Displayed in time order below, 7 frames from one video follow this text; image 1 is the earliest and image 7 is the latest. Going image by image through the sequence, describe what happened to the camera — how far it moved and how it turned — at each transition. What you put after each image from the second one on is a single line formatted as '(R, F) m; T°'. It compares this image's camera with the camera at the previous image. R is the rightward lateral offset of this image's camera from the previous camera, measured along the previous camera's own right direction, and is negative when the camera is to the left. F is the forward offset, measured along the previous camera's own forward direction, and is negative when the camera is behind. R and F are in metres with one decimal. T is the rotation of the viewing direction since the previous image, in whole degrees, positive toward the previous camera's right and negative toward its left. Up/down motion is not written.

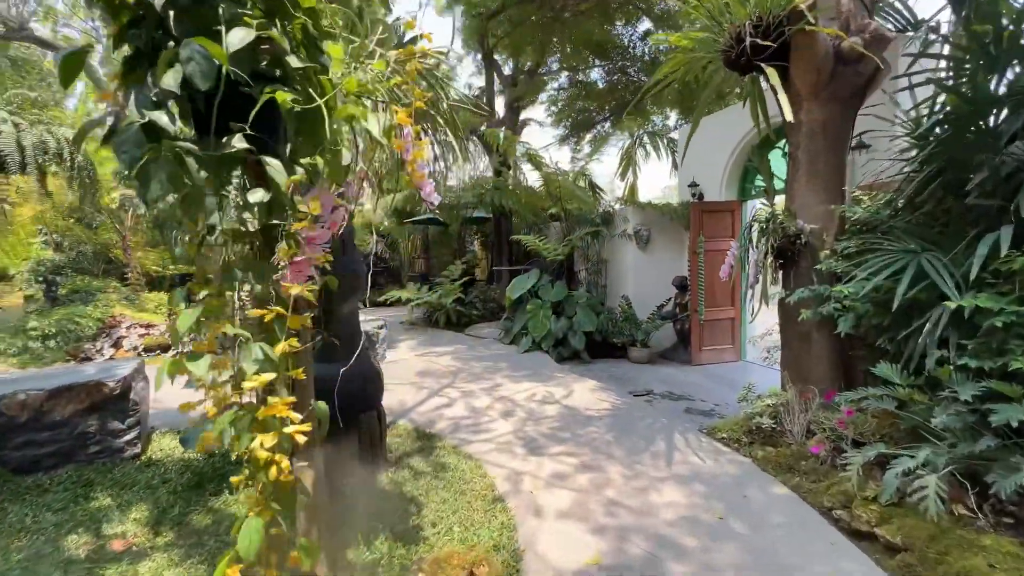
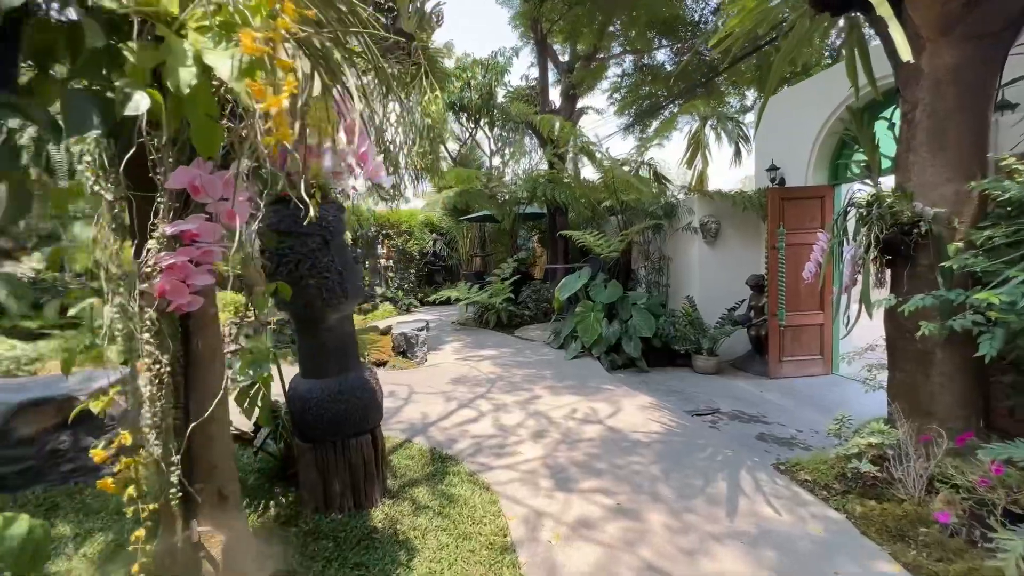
(+0.2, +0.5) m; -9°
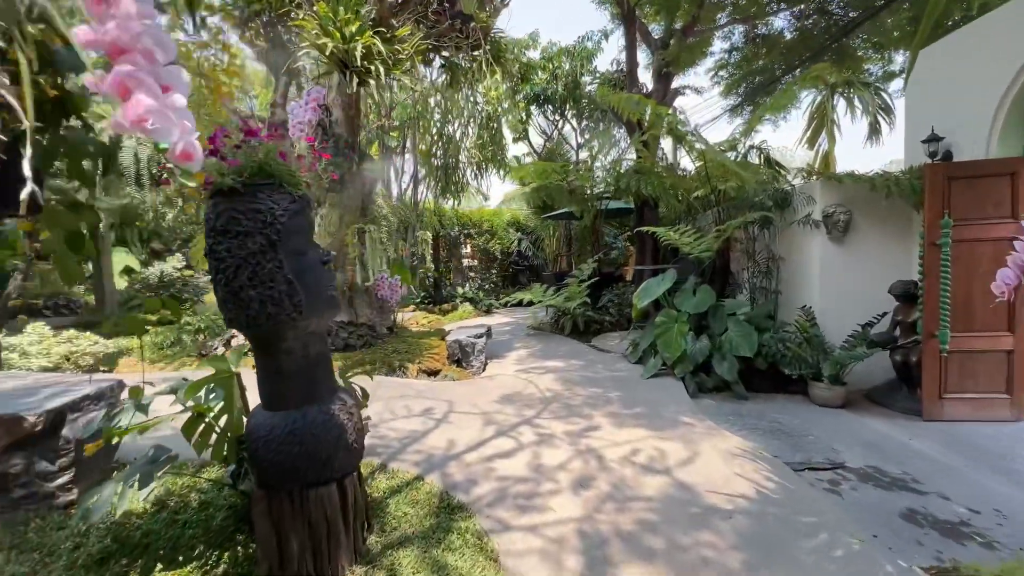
(+0.3, +0.6) m; -13°
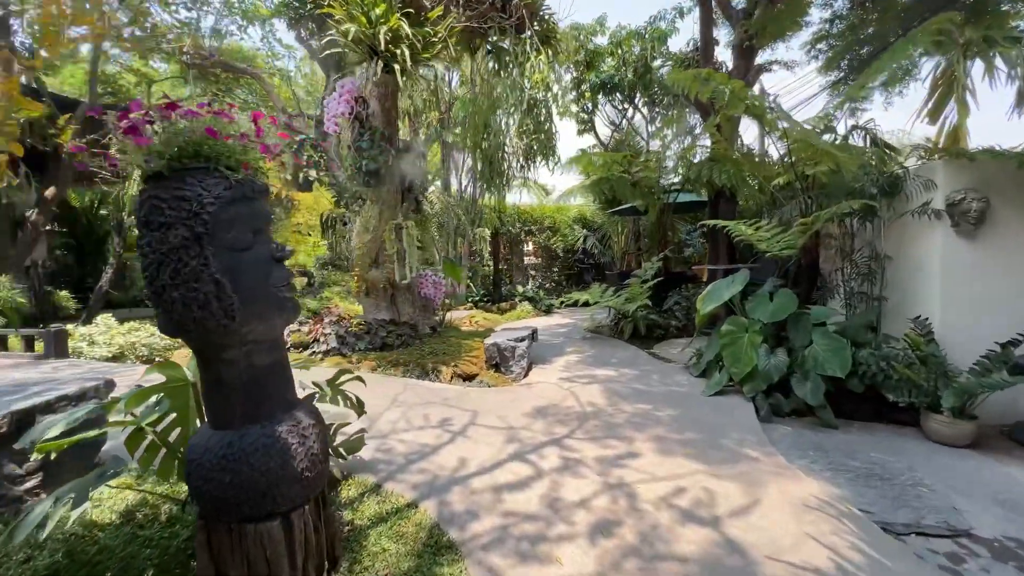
(+0.3, +0.4) m; -9°
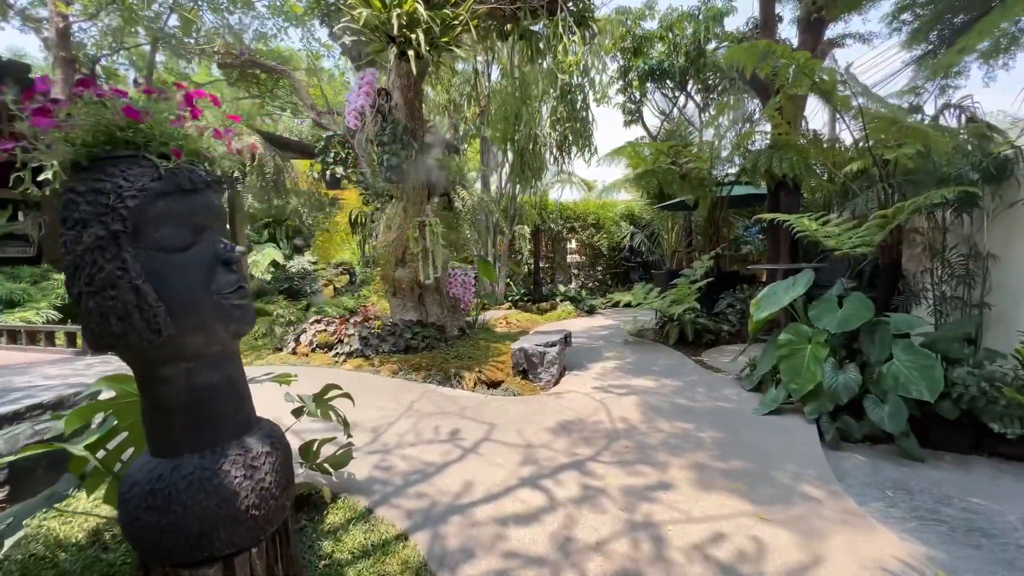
(+0.2, +0.3) m; -6°
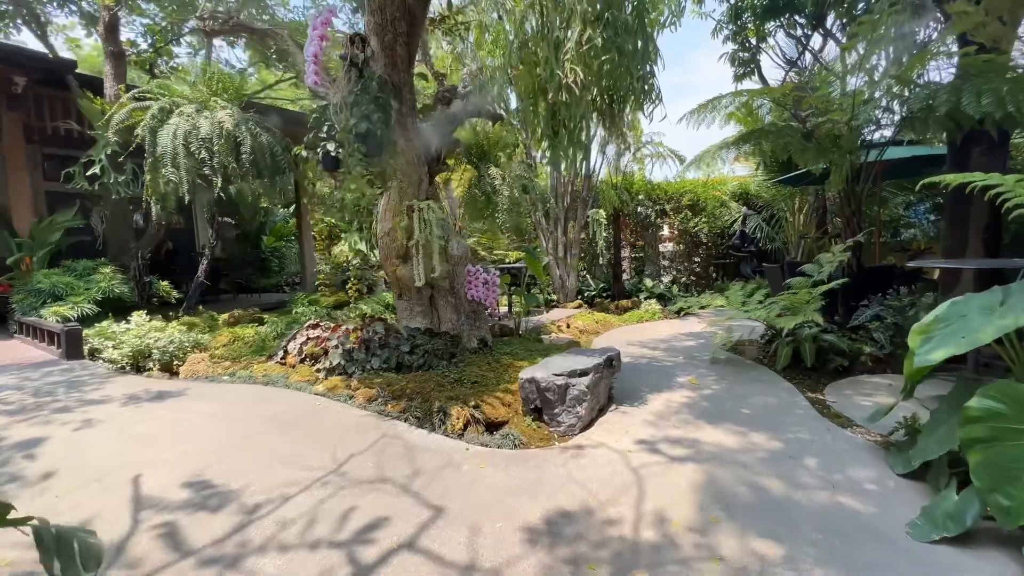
(+0.7, +1.2) m; -14°
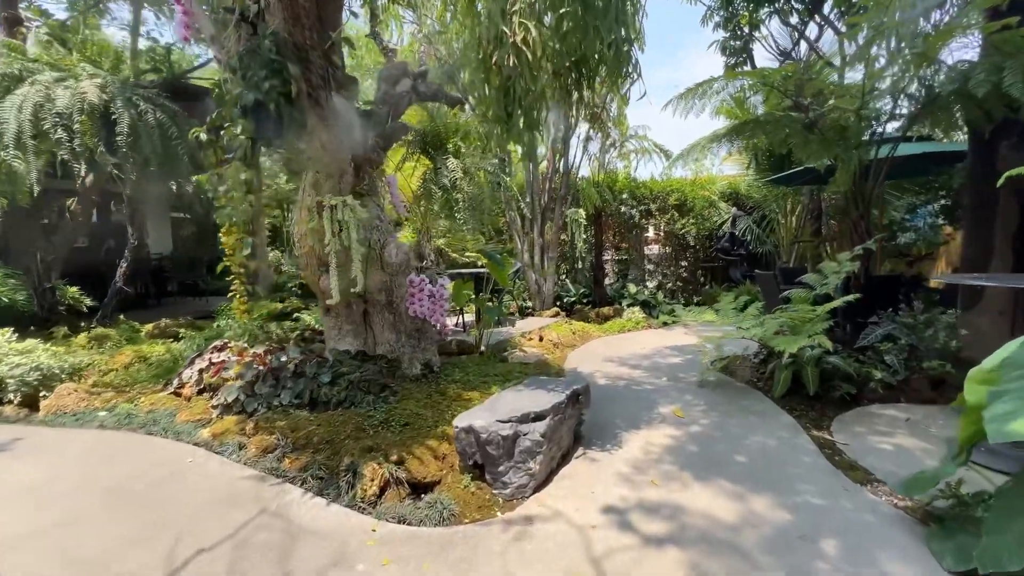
(+0.3, +0.7) m; +1°
